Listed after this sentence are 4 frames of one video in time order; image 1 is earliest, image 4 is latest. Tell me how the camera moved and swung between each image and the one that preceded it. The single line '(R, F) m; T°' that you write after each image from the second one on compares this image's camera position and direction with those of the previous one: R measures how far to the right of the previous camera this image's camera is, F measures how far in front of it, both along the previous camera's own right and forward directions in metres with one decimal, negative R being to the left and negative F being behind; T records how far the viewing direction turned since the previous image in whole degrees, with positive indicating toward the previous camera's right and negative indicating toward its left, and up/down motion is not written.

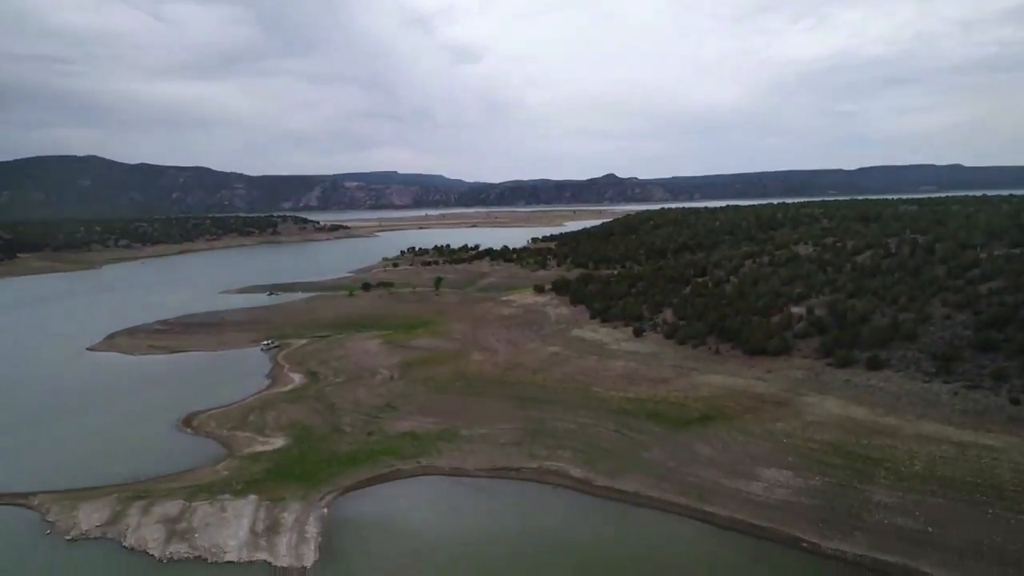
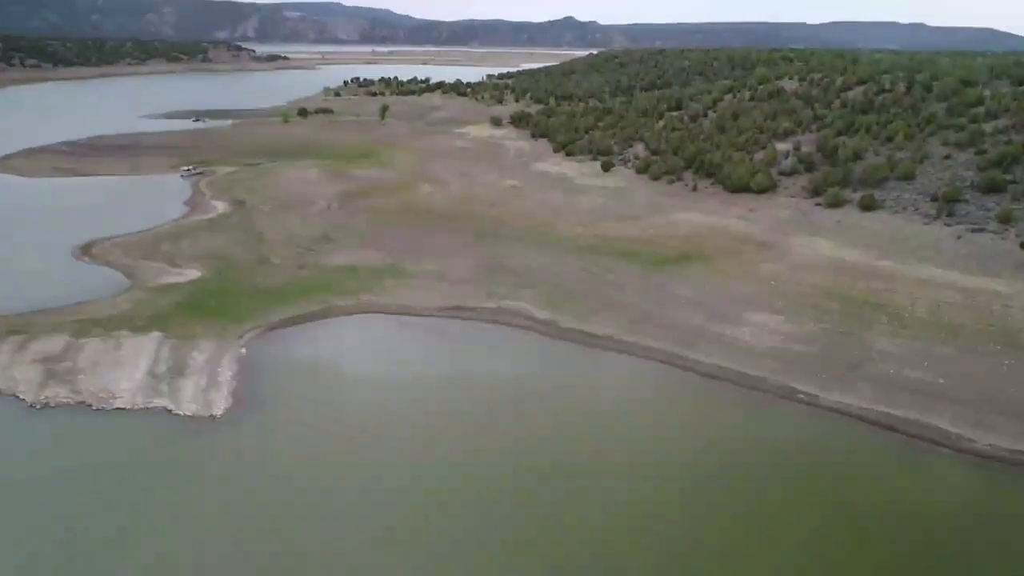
(-0.1, +3.1) m; +4°
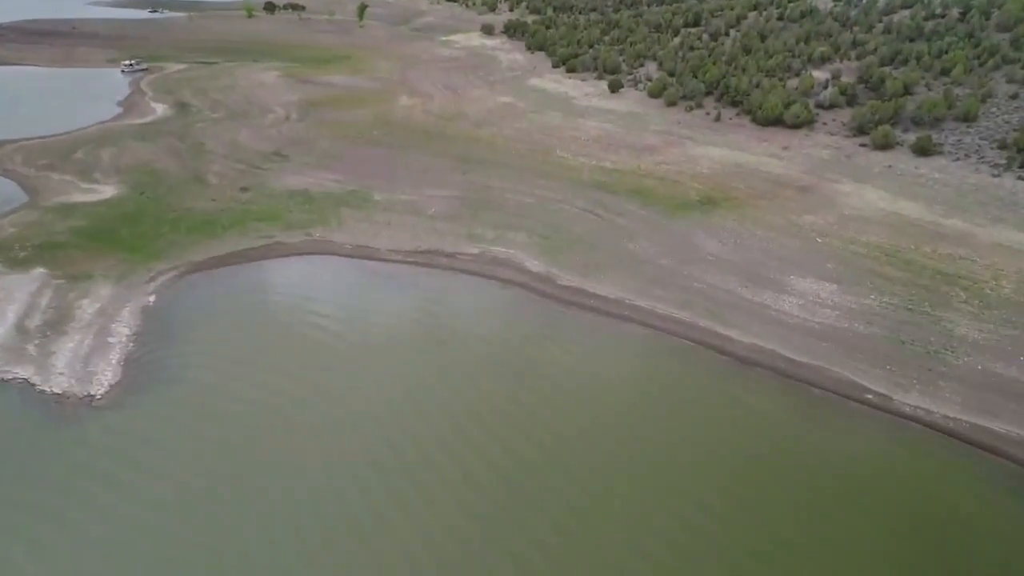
(-0.1, +3.4) m; +2°
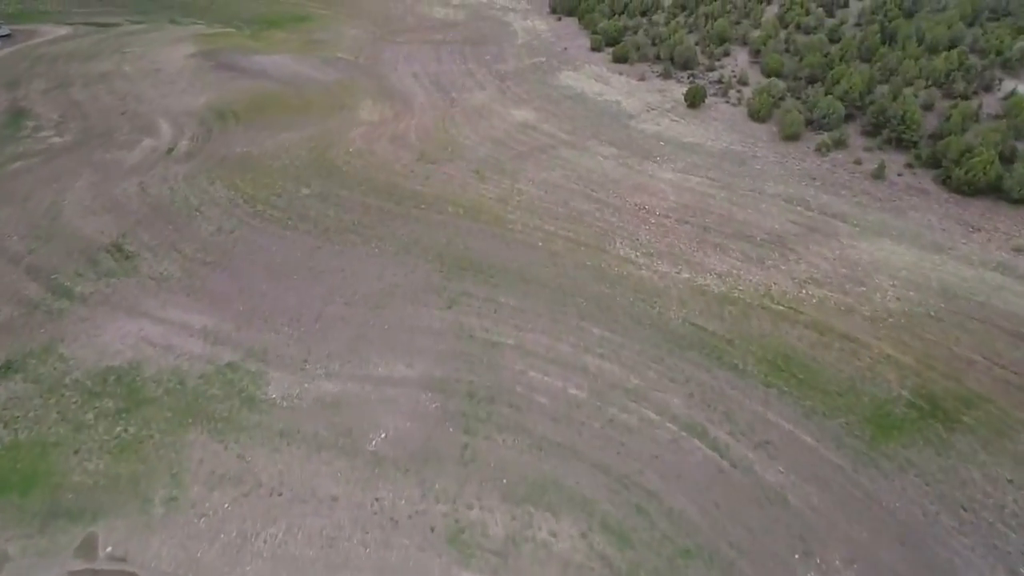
(-0.4, +8.6) m; 0°
